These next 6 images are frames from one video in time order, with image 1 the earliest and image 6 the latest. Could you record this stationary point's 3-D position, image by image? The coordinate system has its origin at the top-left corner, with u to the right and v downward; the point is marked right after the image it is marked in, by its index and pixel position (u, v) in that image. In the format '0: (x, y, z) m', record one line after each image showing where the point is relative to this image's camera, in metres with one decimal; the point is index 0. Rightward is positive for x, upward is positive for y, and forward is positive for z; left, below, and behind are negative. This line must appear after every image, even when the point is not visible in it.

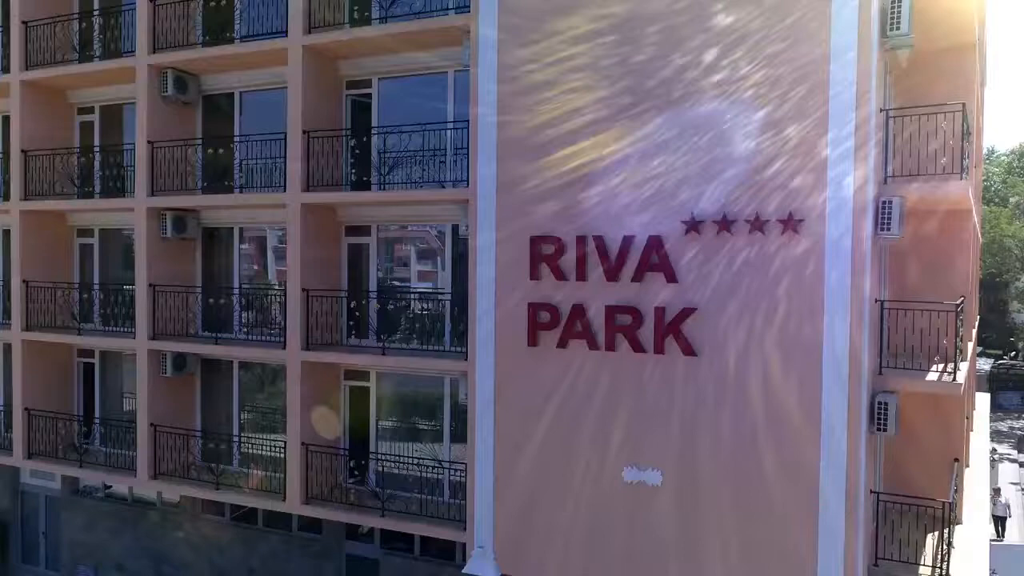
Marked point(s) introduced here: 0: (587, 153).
0: (+0.8, +1.5, +8.0) m
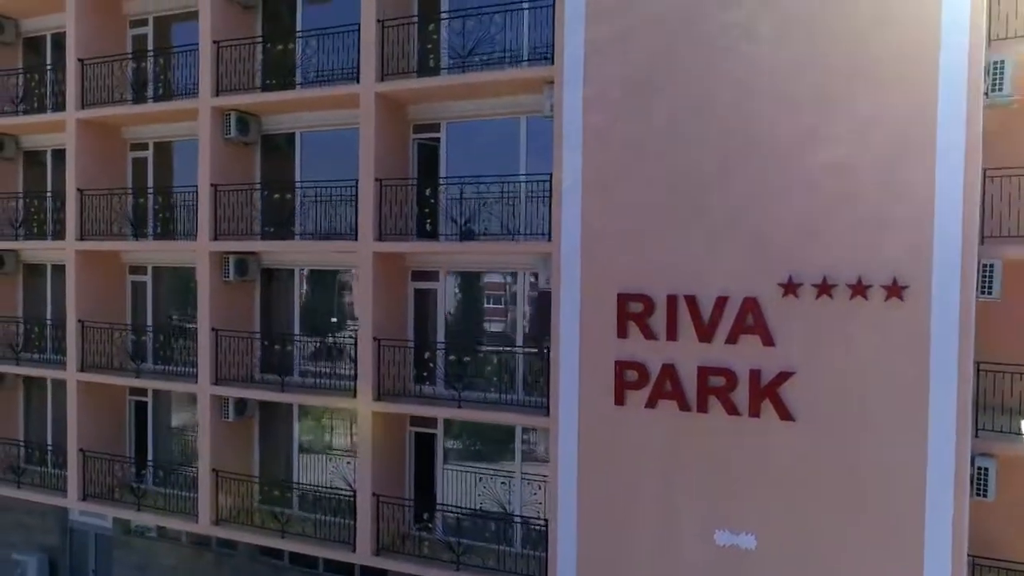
0: (+1.8, +0.8, +7.9) m
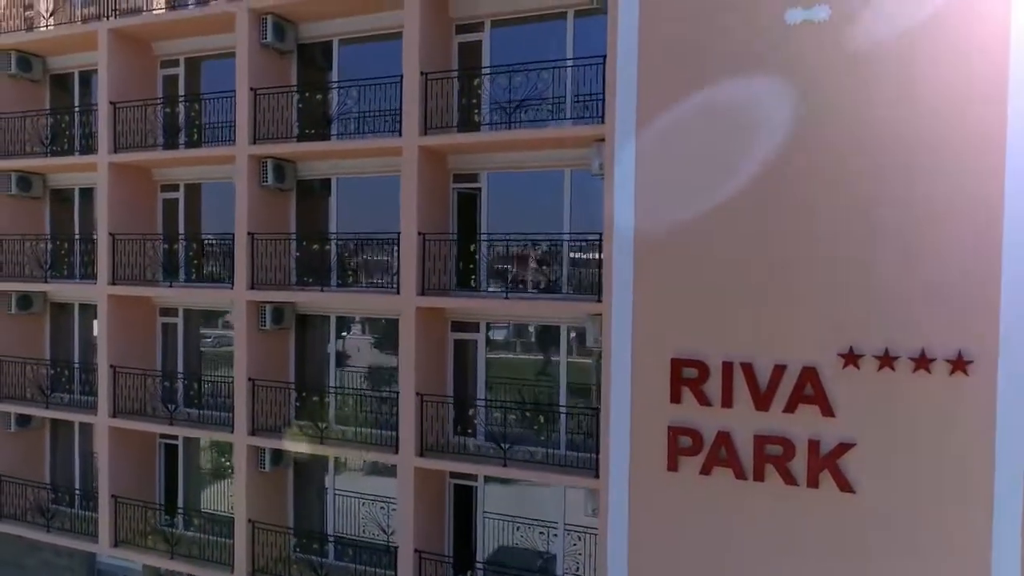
0: (+2.3, +0.1, +7.8) m
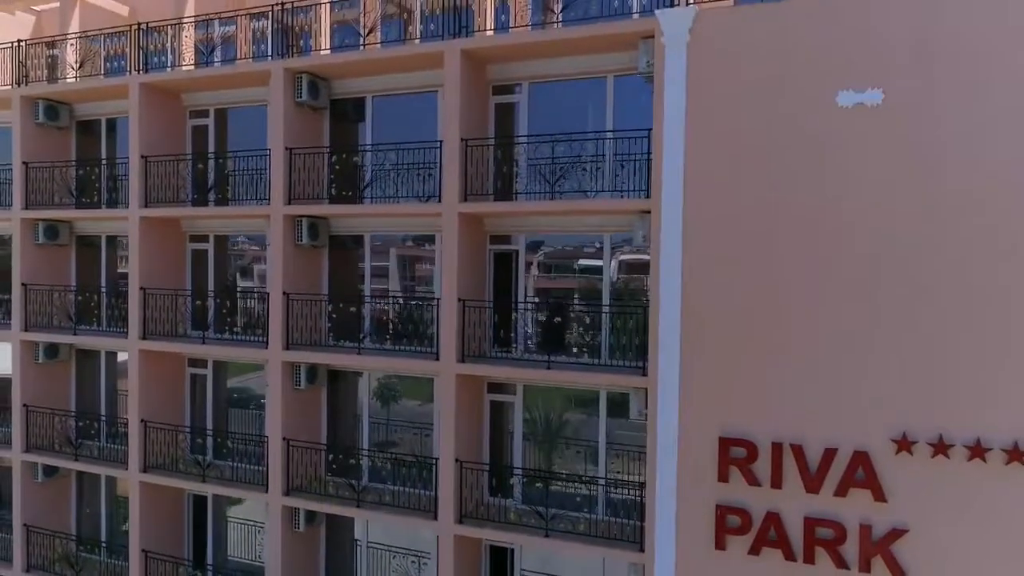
0: (+2.8, -0.7, +7.8) m
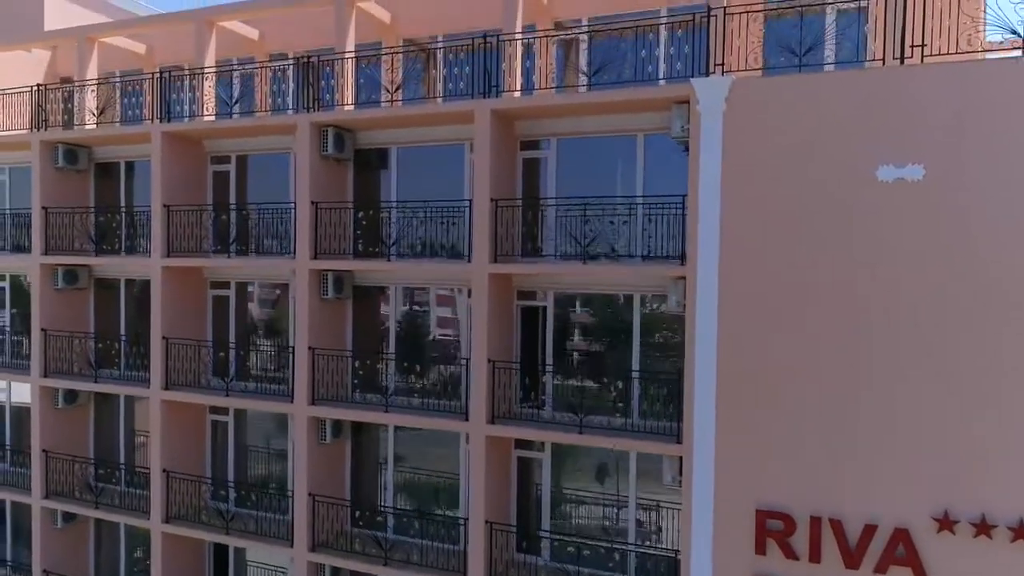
0: (+3.2, -1.5, +7.7) m
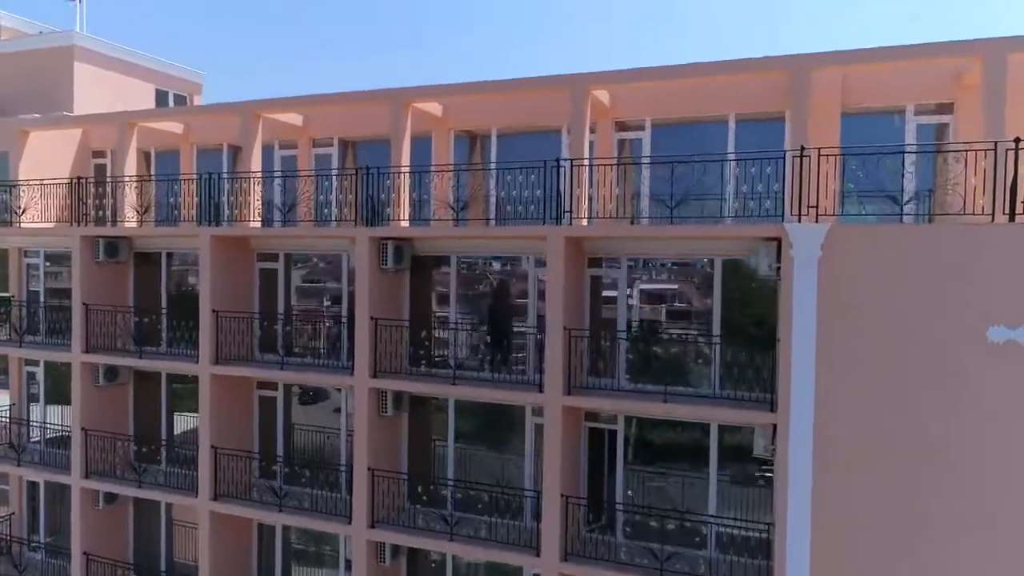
0: (+4.1, -3.0, +7.4) m
